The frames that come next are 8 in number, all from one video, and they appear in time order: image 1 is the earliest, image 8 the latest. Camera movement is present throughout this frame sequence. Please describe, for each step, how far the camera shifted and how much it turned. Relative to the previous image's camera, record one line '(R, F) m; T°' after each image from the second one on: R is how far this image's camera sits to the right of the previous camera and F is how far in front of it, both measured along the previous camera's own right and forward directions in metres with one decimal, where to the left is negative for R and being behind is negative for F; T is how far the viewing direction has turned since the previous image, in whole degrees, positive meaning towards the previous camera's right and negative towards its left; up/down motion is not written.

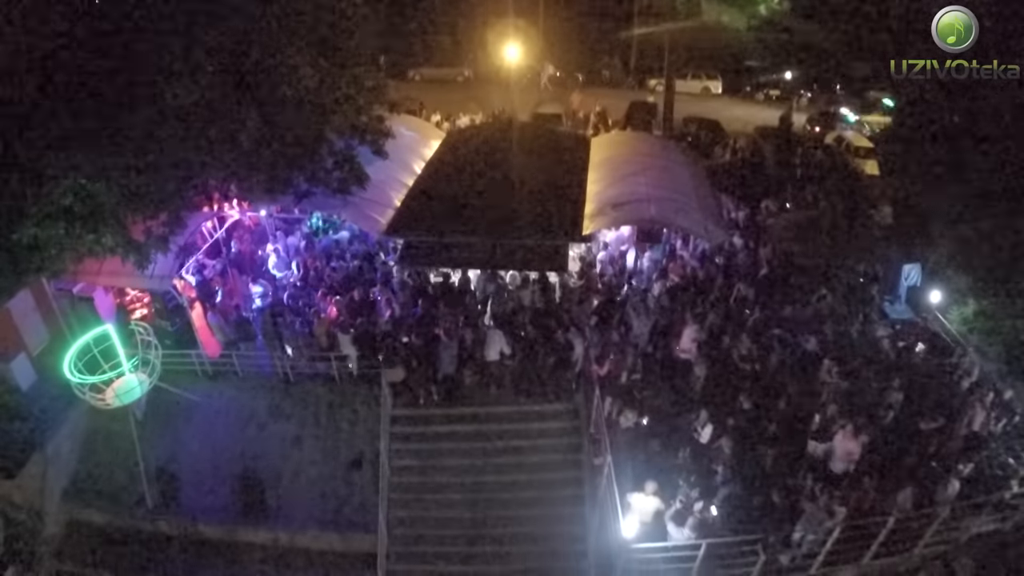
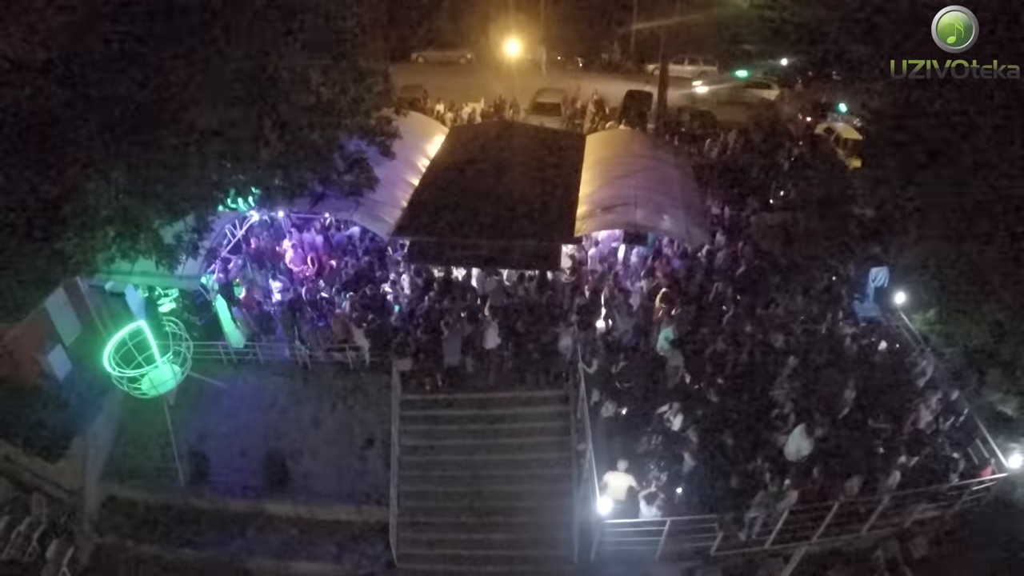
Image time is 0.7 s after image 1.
(+0.5, -0.6) m; -3°
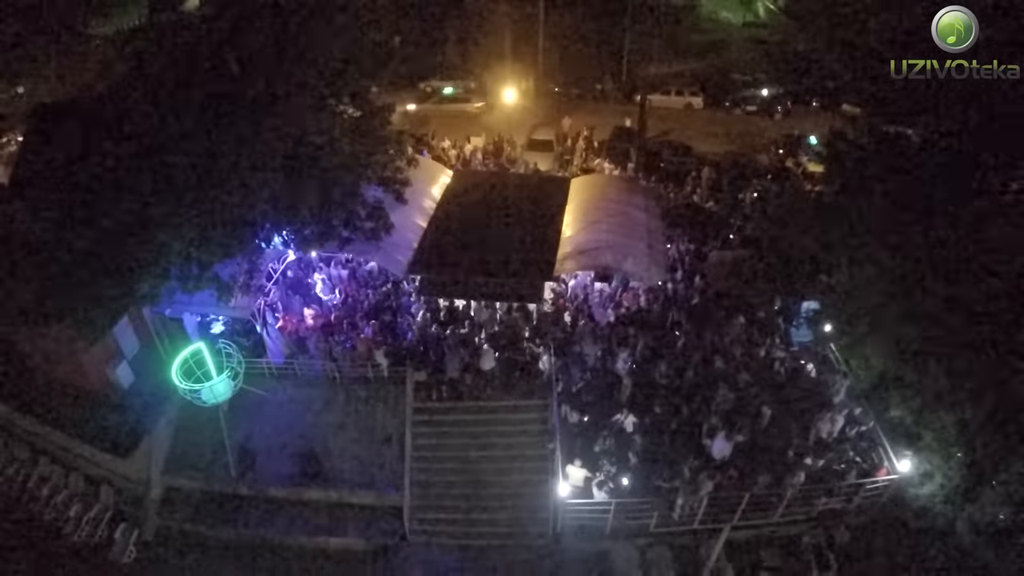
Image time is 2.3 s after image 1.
(+0.2, -2.3) m; 0°
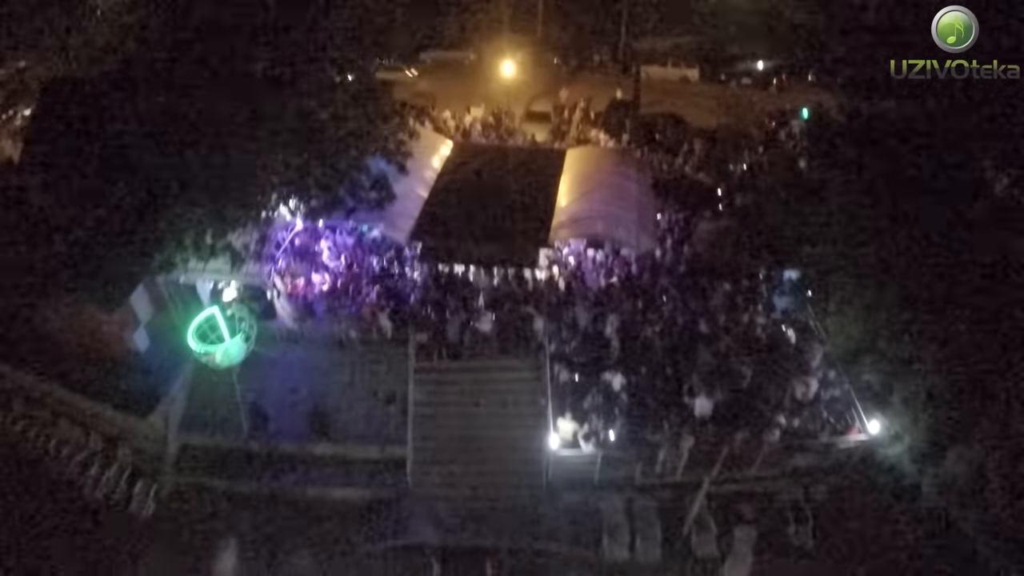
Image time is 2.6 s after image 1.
(0.0, -0.7) m; 0°
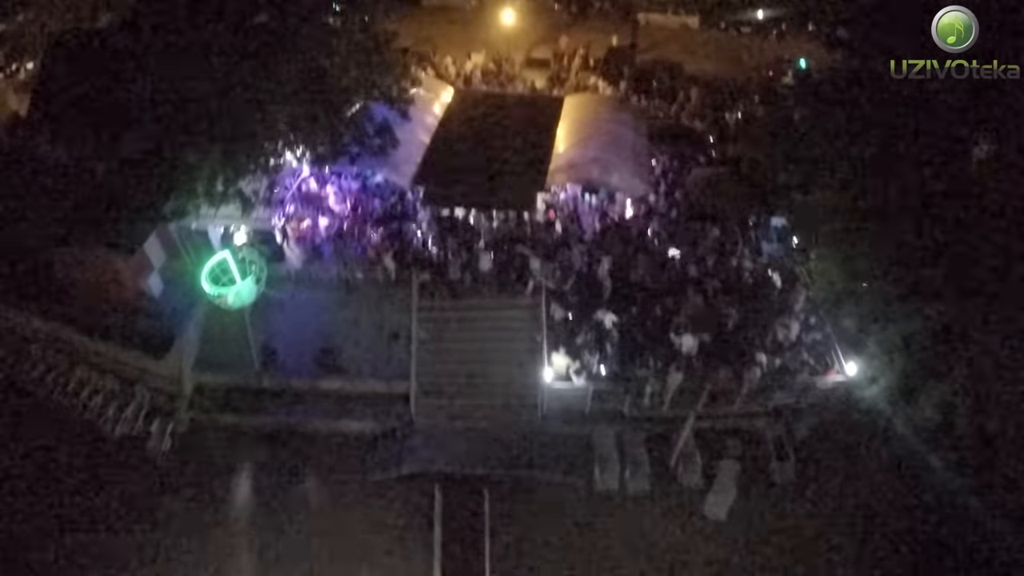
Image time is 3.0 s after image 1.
(0.0, -0.6) m; 0°
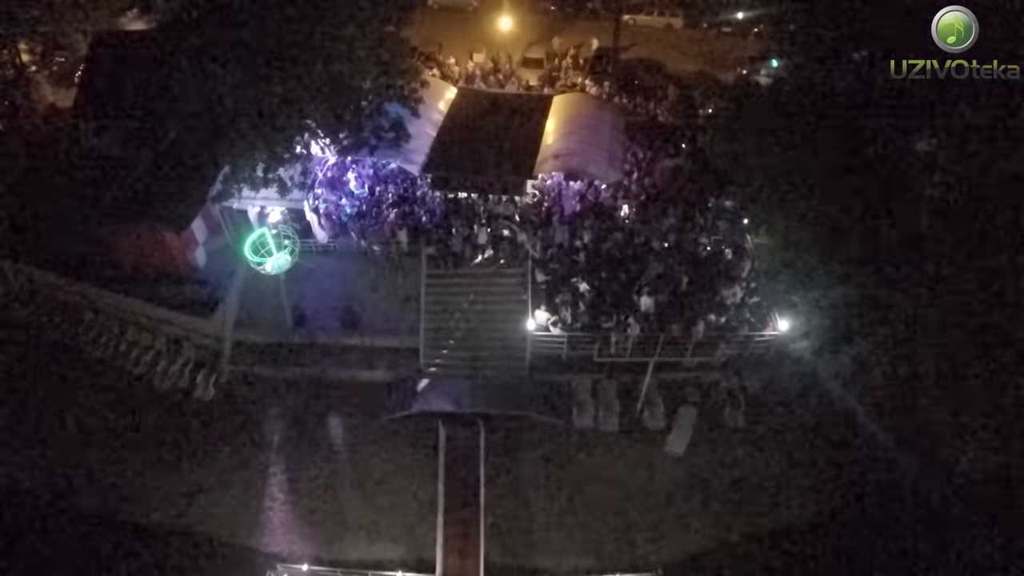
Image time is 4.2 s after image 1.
(+0.1, -2.6) m; 0°
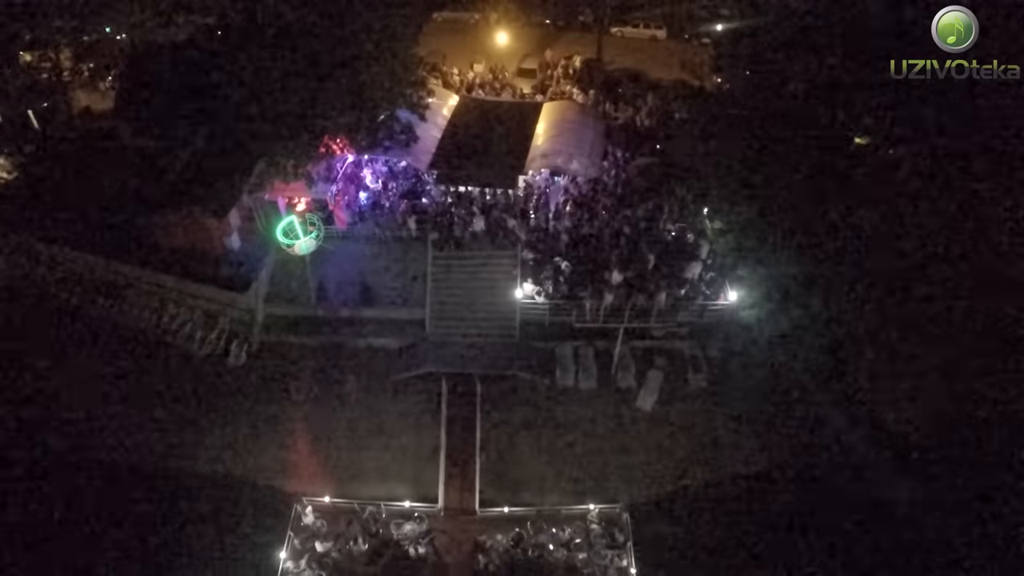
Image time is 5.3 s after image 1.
(+0.1, -2.7) m; 0°
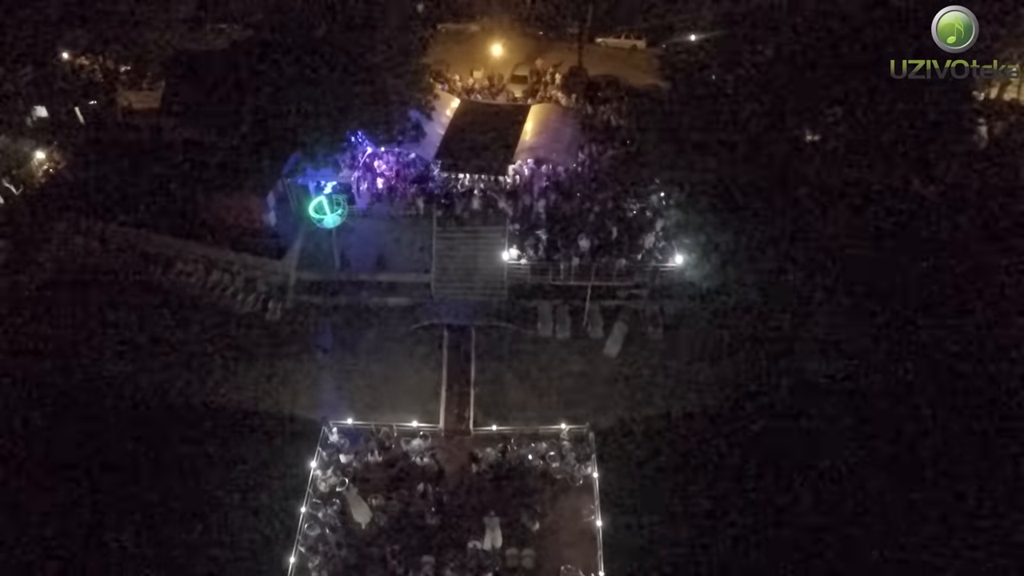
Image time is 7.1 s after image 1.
(+0.3, -4.2) m; 0°
